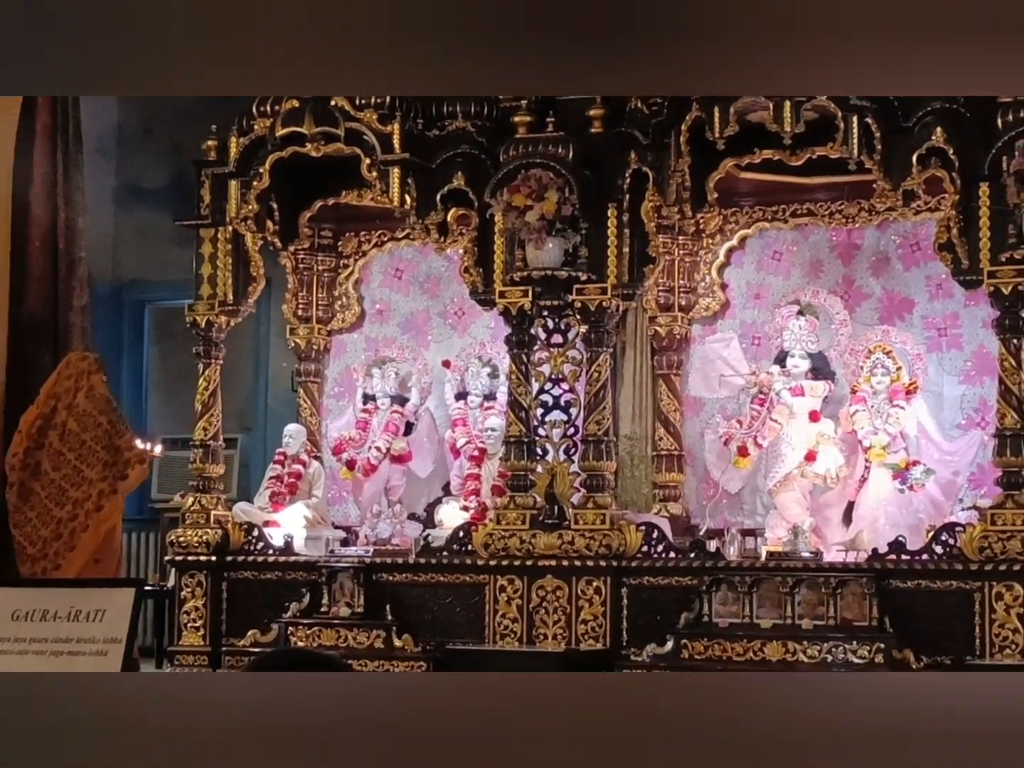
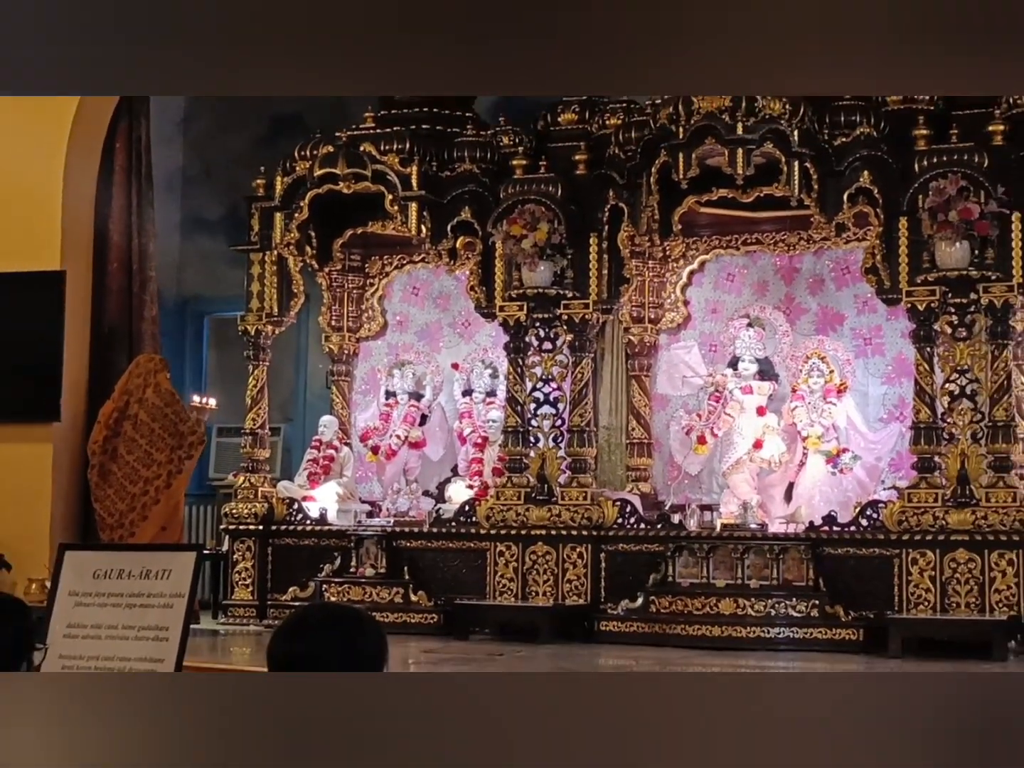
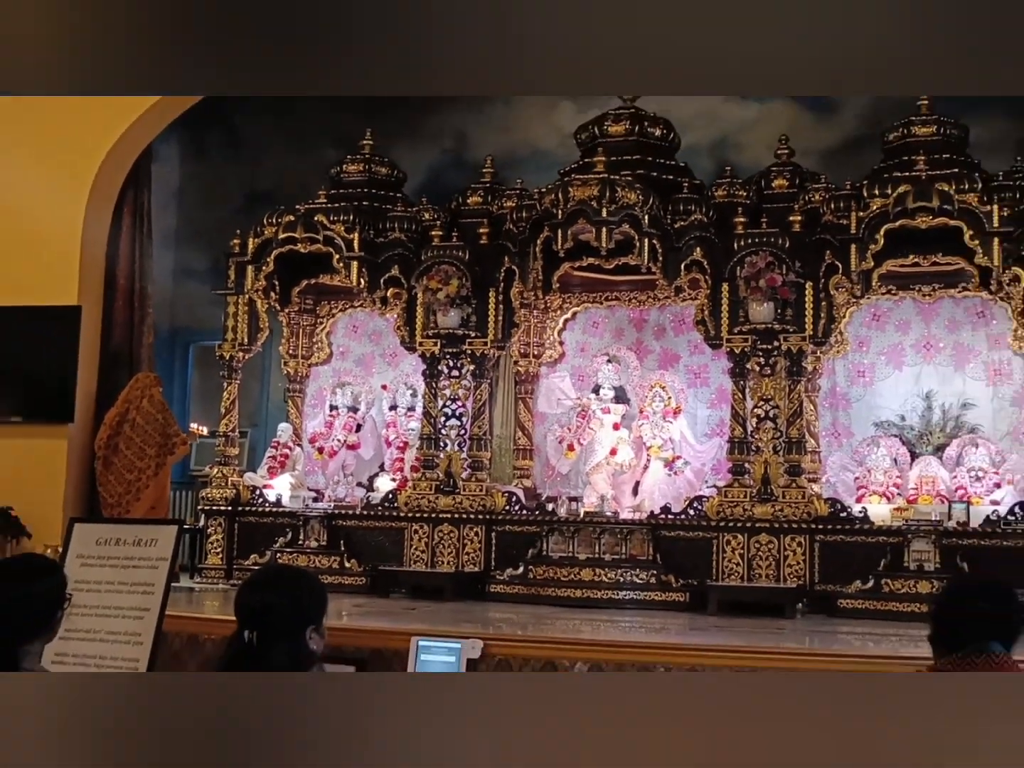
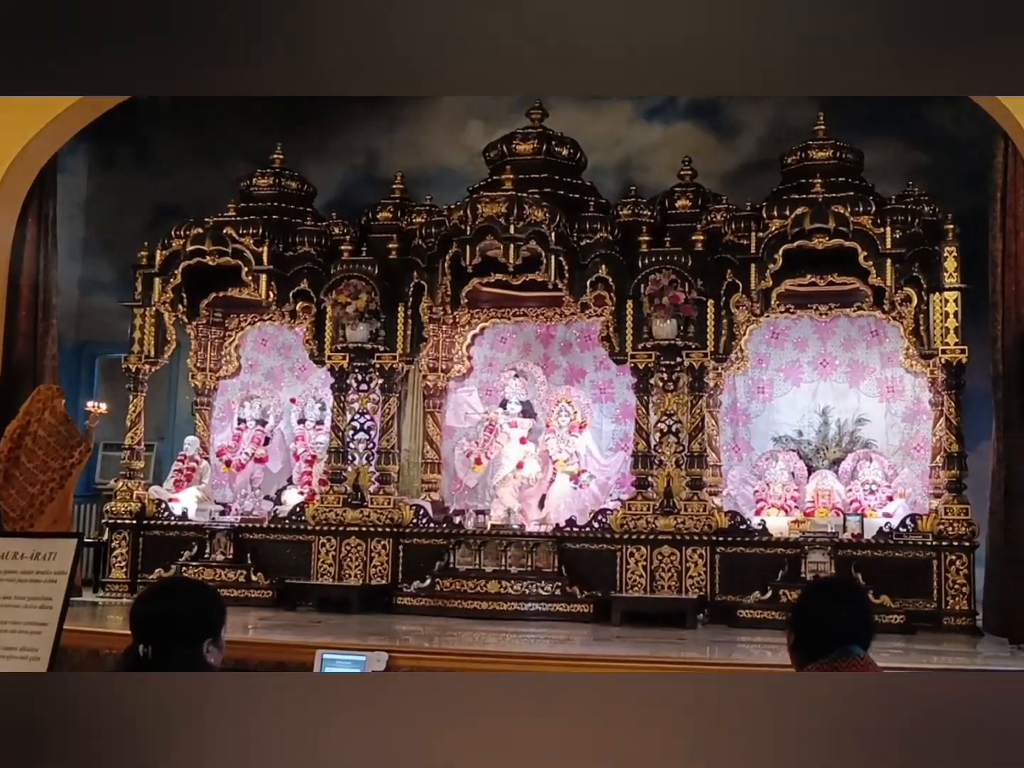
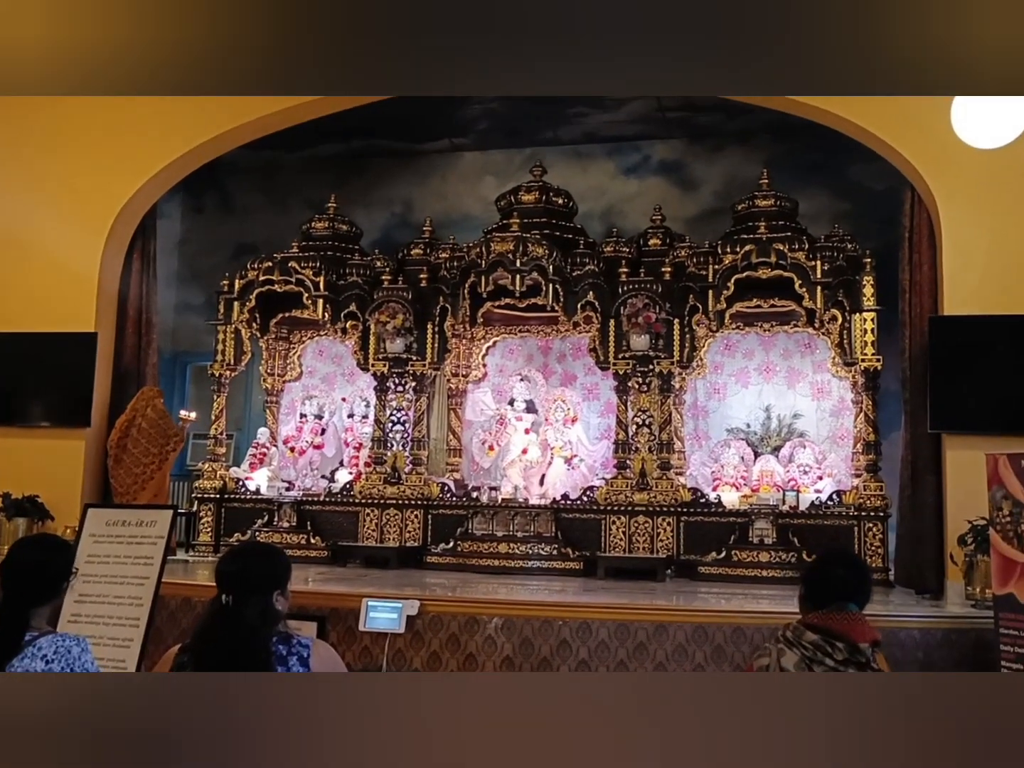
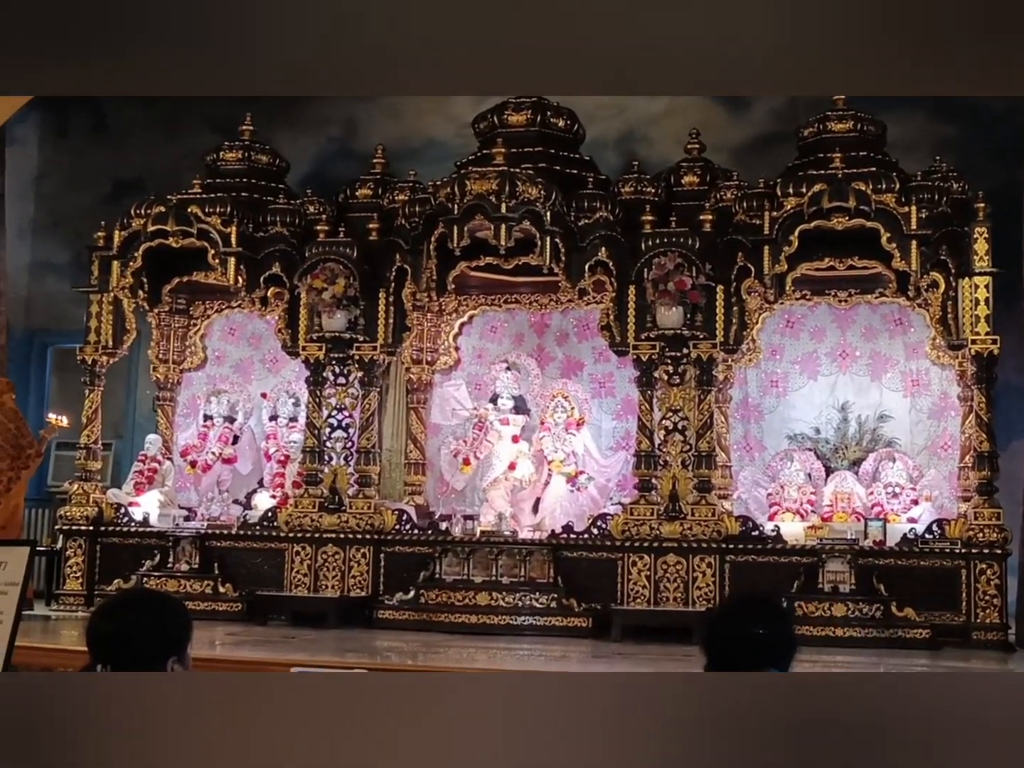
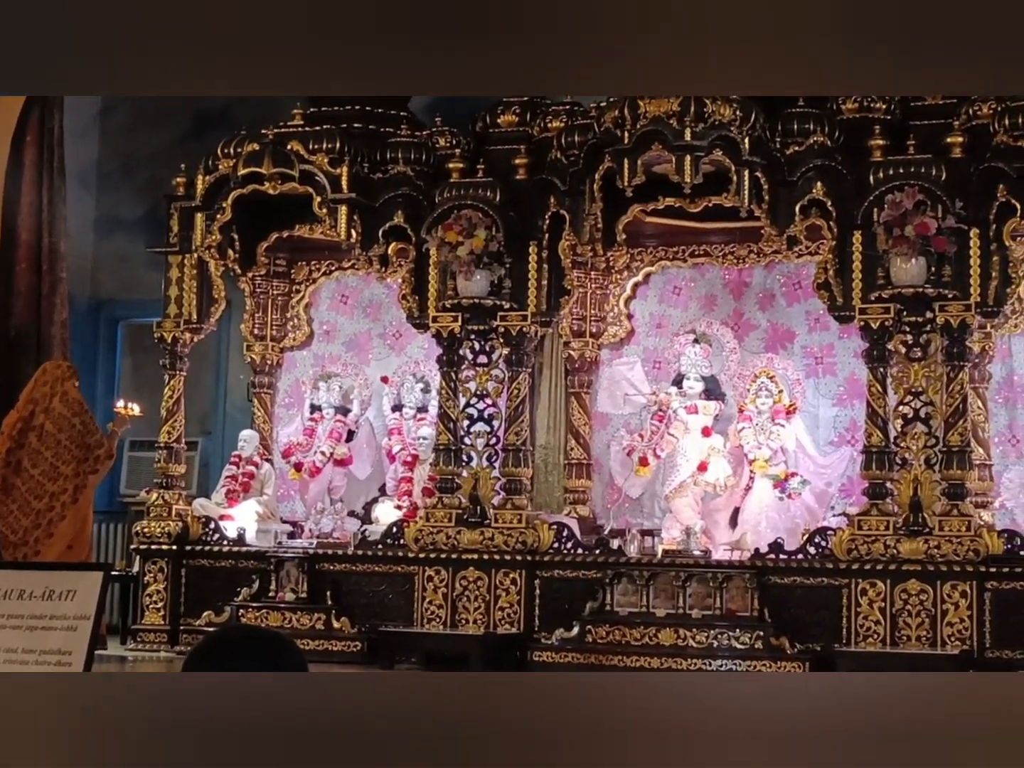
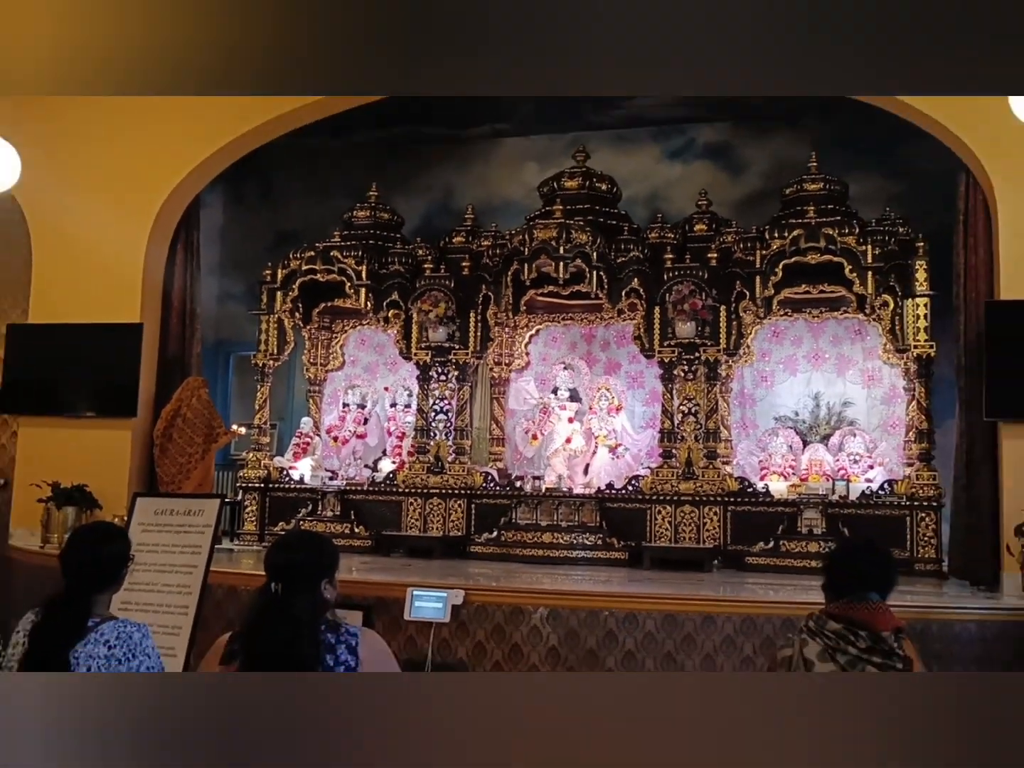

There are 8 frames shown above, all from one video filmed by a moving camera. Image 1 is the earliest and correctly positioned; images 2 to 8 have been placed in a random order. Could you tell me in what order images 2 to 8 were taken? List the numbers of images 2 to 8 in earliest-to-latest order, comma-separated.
2, 7, 3, 8, 5, 4, 6
